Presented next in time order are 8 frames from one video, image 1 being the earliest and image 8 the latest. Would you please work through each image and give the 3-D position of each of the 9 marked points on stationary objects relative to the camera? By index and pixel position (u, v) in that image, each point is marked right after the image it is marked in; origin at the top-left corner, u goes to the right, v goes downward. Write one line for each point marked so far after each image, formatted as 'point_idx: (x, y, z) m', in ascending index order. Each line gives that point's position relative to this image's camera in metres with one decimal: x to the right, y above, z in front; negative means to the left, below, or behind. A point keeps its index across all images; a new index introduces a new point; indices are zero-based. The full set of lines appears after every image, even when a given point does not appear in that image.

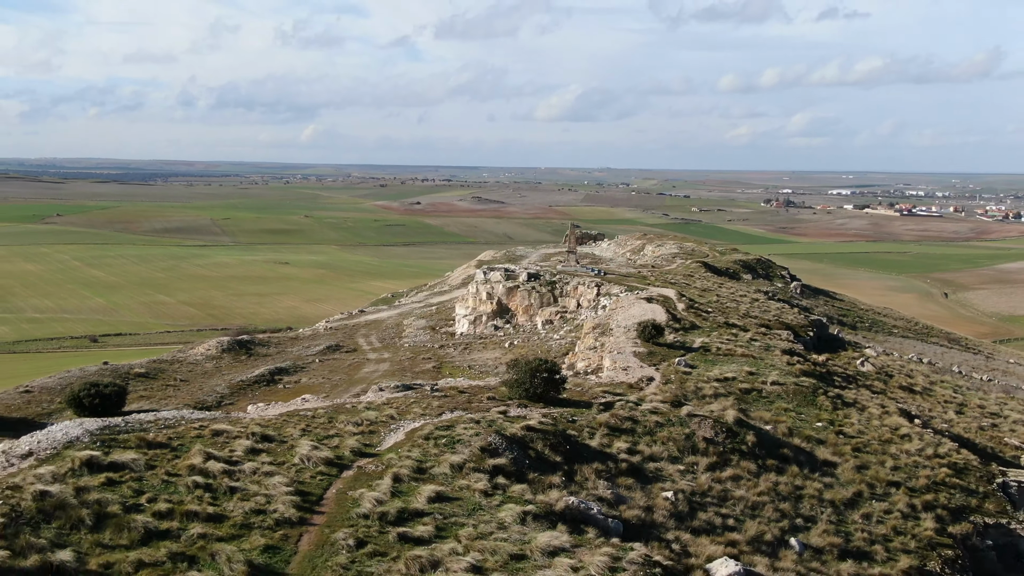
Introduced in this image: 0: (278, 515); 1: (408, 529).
0: (-3.5, -3.4, +14.1) m
1: (-1.6, -3.6, +14.0) m
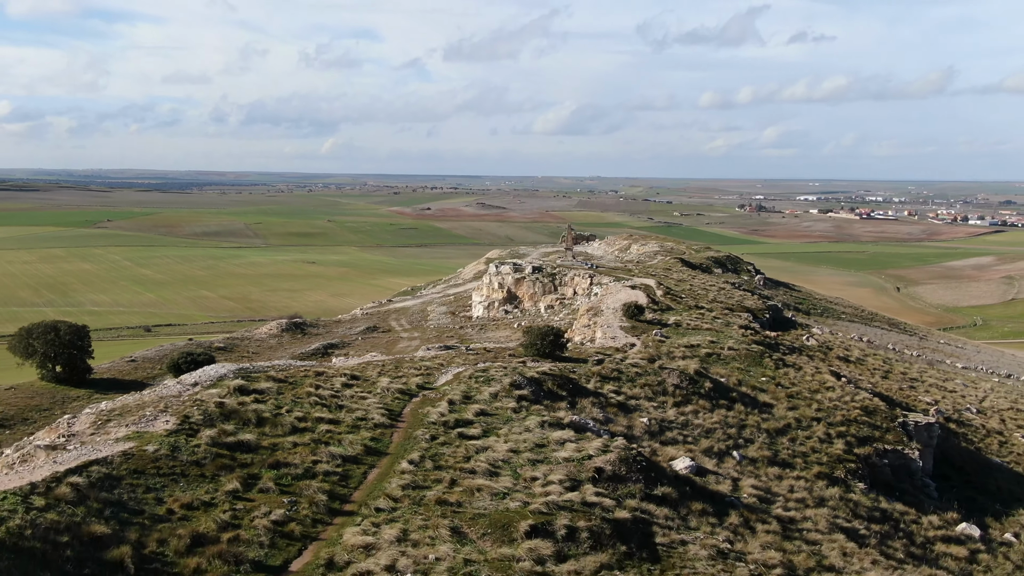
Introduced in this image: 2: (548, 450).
0: (-3.0, -2.9, +20.6) m
1: (-1.0, -3.1, +20.6) m
2: (+0.8, -3.4, +19.7) m
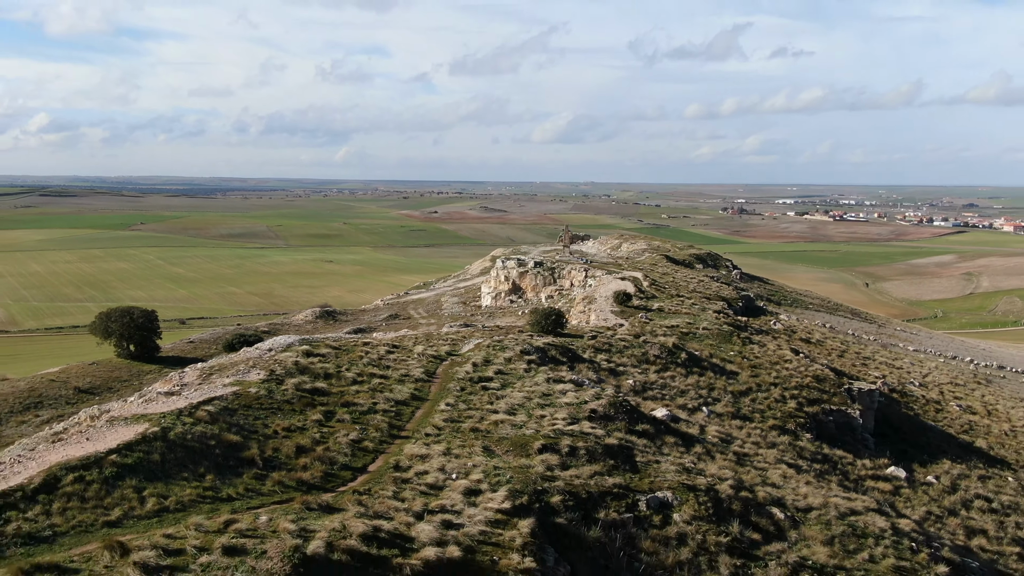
0: (-2.7, -2.5, +26.0) m
1: (-0.7, -2.6, +26.0) m
2: (+1.1, -2.9, +25.2) m
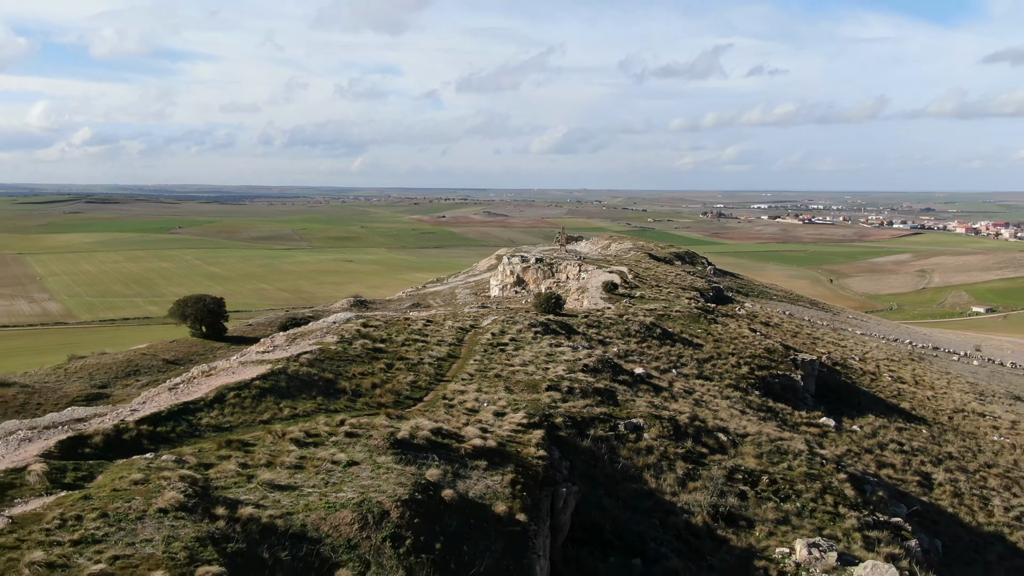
0: (-2.3, -1.9, +33.7) m
1: (-0.3, -2.1, +33.6) m
2: (+1.5, -2.4, +32.8) m
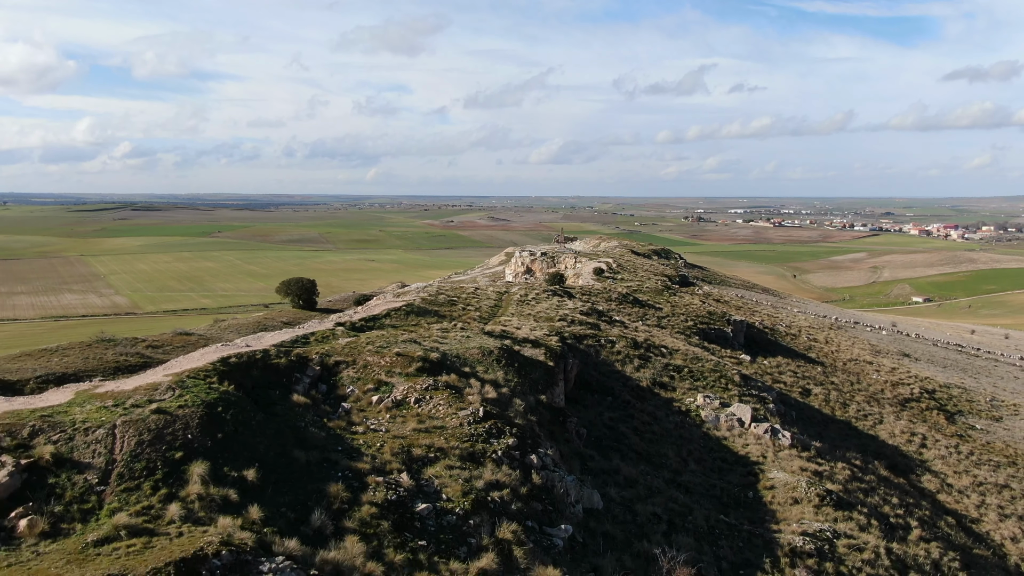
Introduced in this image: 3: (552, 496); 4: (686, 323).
0: (-1.6, -1.3, +44.6) m
1: (+0.3, -1.4, +44.6) m
2: (+2.1, -1.7, +43.8) m
3: (+0.3, -1.3, +6.3) m
4: (+3.1, -0.6, +16.9) m
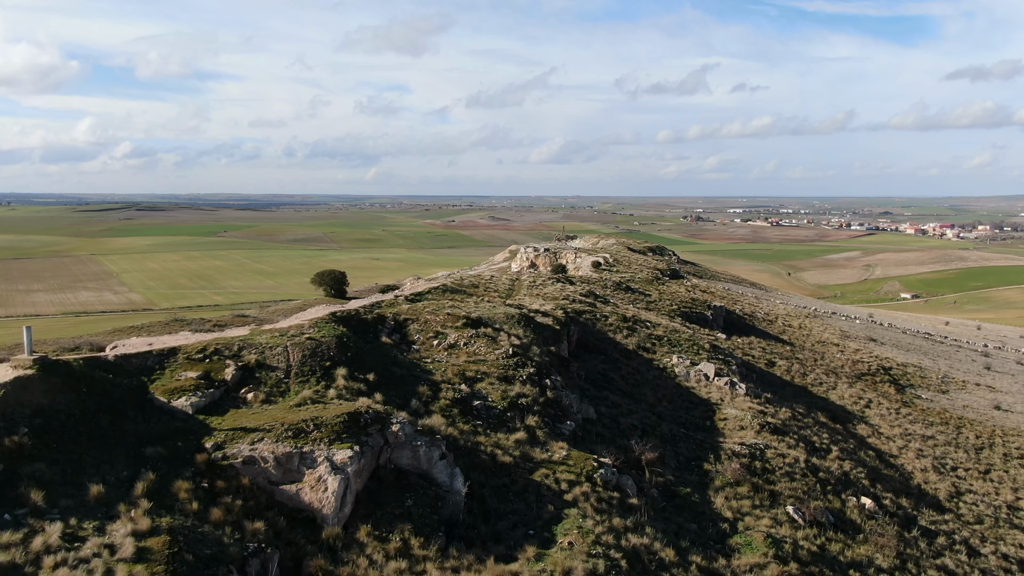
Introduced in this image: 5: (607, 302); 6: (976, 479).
0: (-1.4, -1.0, +47.2) m
1: (+0.5, -1.2, +47.2) m
2: (+2.3, -1.5, +46.3) m
3: (+0.4, -1.1, +8.9) m
4: (+3.3, -0.4, +19.5) m
5: (+1.9, -0.3, +18.3) m
6: (+6.3, -2.6, +12.8) m
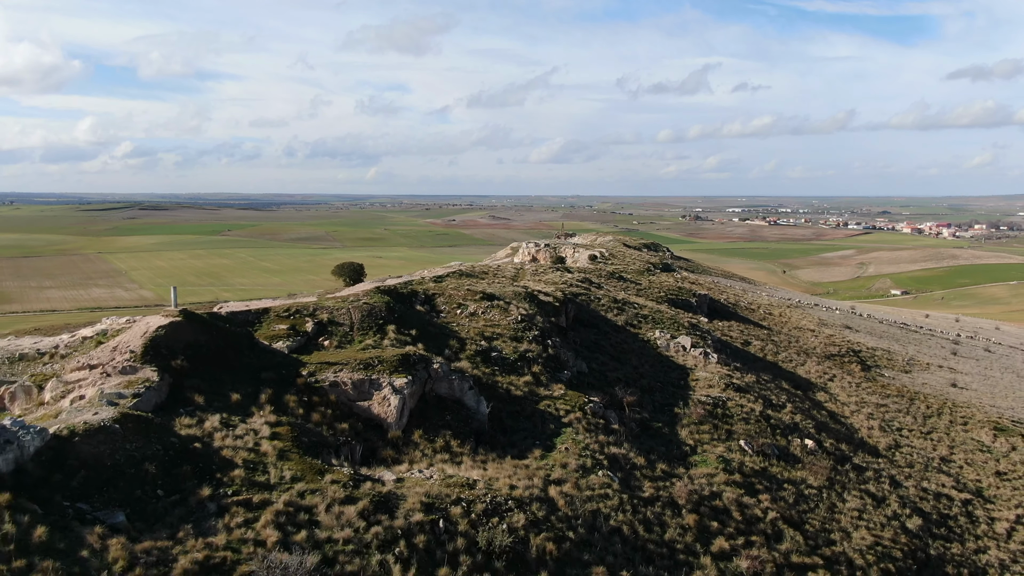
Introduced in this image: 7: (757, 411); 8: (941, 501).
0: (-1.4, -0.8, +49.3) m
1: (+0.6, -0.9, +49.2) m
2: (+2.4, -1.2, +48.4) m
3: (+0.5, -0.9, +11.0) m
4: (+3.4, -0.1, +21.6) m
5: (+2.0, 0.0, +20.4) m
6: (+6.4, -2.4, +14.9) m
7: (+3.1, -1.5, +11.7) m
8: (+5.2, -2.6, +11.4) m
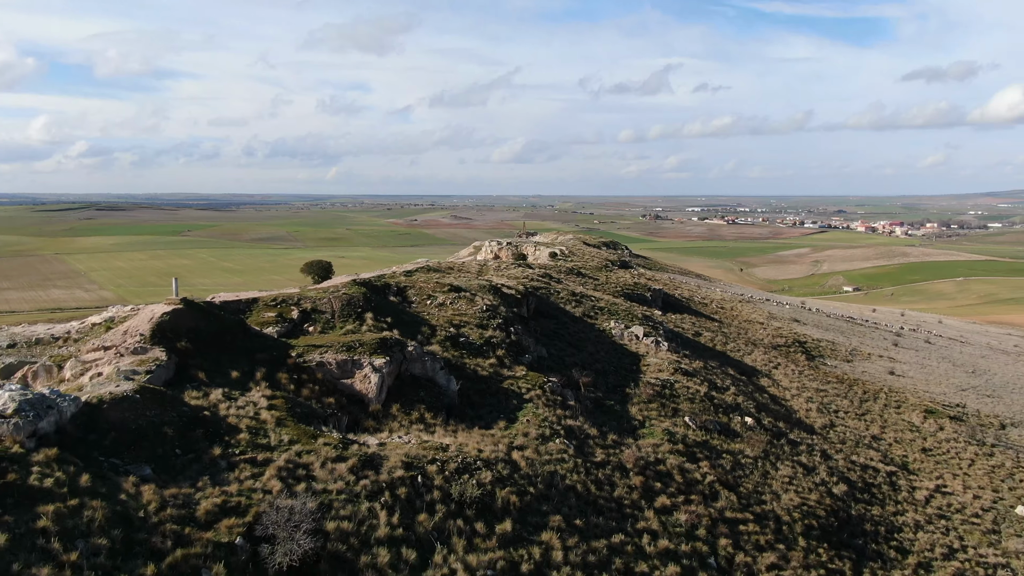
0: (-3.3, -0.7, +50.2) m
1: (-1.4, -0.8, +50.2) m
2: (+0.5, -1.1, +49.5) m
3: (+0.1, -0.8, +12.0) m
4: (+2.5, 0.0, +22.7) m
5: (+1.1, +0.1, +21.5) m
6: (+5.8, -2.2, +16.1) m
7: (+2.6, -1.4, +12.7) m
8: (+4.8, -2.5, +12.6) m
